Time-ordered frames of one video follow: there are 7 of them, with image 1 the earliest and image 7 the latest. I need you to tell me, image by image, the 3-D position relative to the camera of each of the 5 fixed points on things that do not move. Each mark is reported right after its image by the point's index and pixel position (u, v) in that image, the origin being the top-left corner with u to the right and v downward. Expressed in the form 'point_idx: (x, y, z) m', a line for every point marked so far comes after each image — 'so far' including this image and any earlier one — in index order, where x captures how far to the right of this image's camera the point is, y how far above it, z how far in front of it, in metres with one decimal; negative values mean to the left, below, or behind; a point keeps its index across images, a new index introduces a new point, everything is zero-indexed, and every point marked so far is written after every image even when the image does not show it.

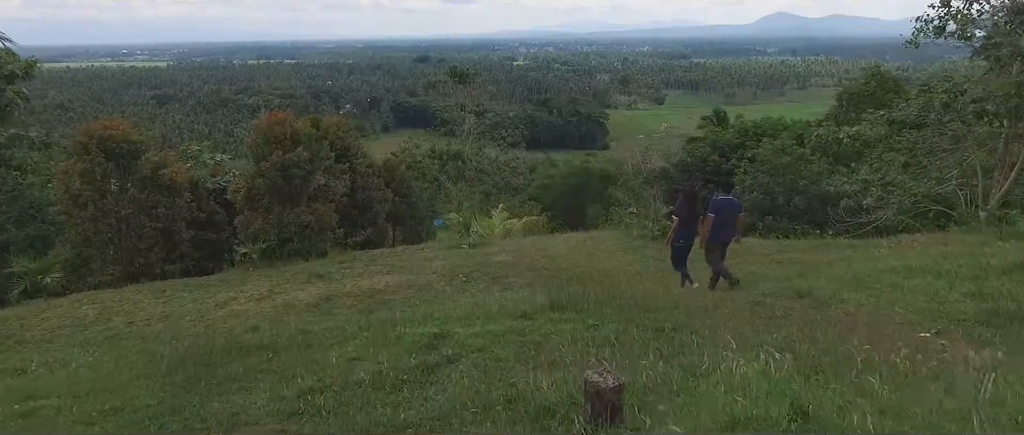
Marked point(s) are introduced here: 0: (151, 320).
0: (-2.4, -0.7, +4.4) m
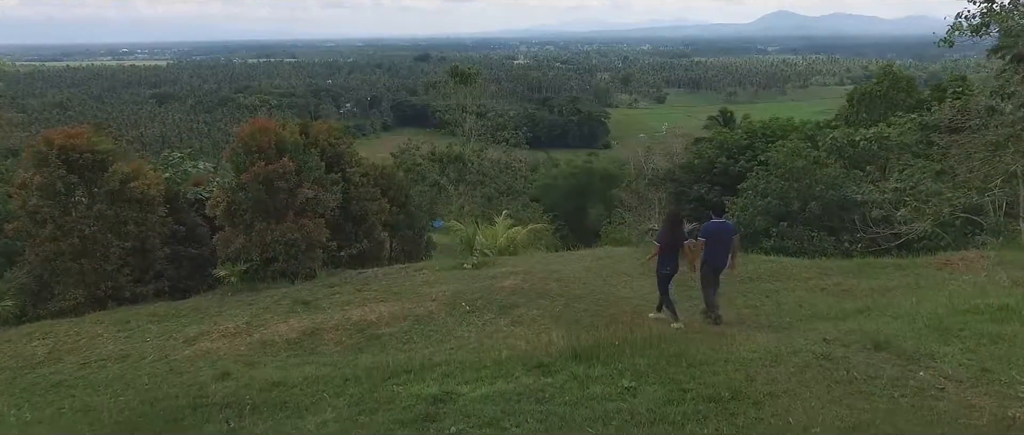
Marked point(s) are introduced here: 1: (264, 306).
0: (-2.3, -0.8, +3.8) m
1: (-1.8, -0.6, +4.7) m
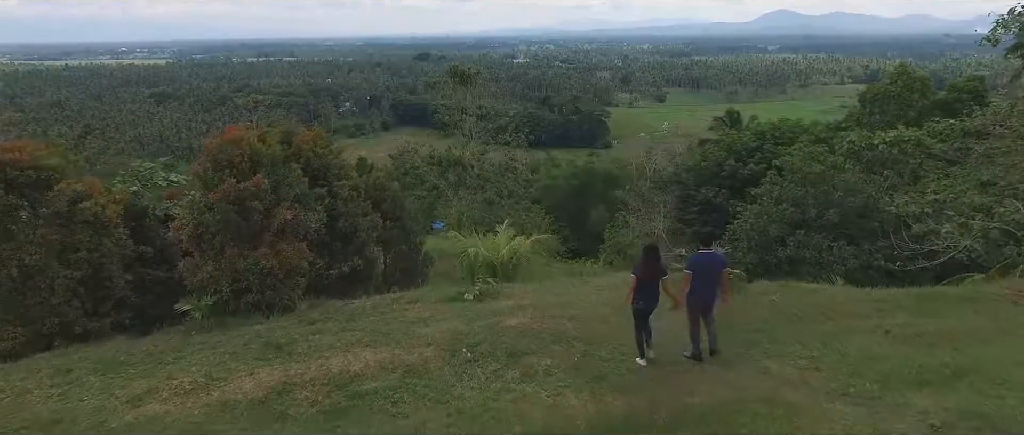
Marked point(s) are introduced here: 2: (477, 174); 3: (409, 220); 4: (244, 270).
0: (-2.3, -1.0, +3.1) m
1: (-1.7, -0.8, +4.0) m
2: (-0.9, +1.2, +17.8) m
3: (-1.3, -0.1, +8.1) m
4: (-1.9, -0.4, +4.7) m
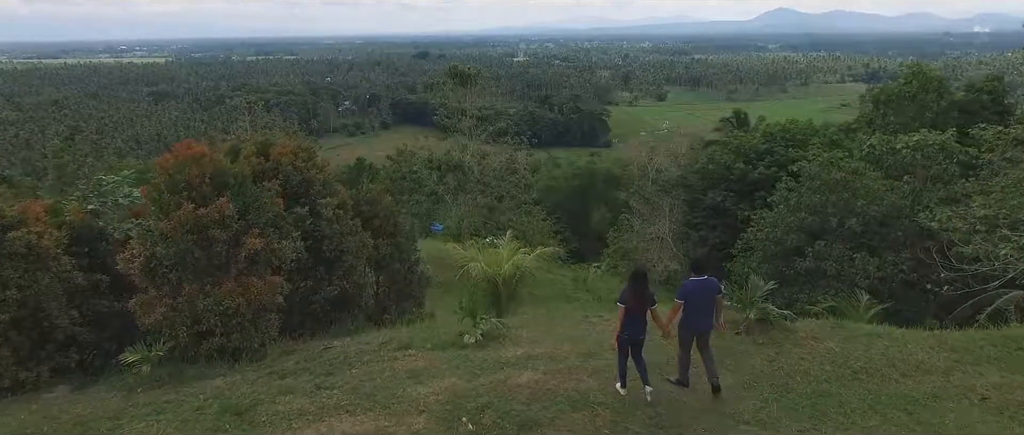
0: (-2.2, -1.2, +2.4) m
1: (-1.7, -1.0, +3.3) m
2: (-0.9, +1.0, +17.1) m
3: (-1.2, -0.2, +7.3) m
4: (-1.9, -0.6, +4.0) m
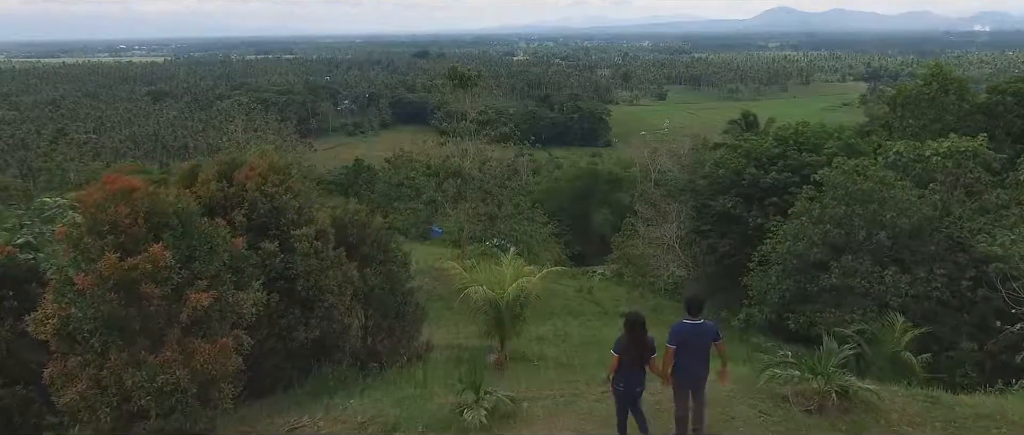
0: (-2.2, -1.5, +1.6) m
1: (-1.6, -1.2, +2.5) m
2: (-0.8, +0.8, +16.3) m
3: (-1.2, -0.5, +6.5) m
4: (-1.8, -0.8, +3.2) m
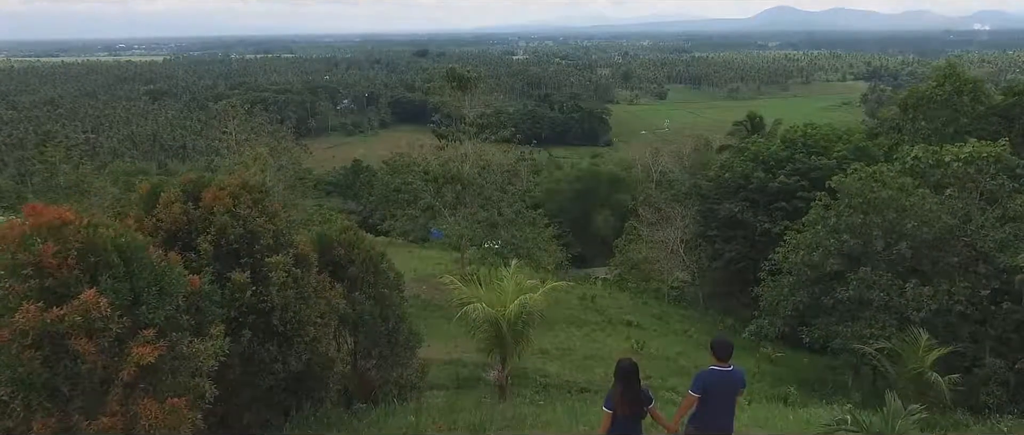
0: (-2.1, -1.6, +1.0) m
1: (-1.6, -1.4, +1.9) m
2: (-0.8, +0.7, +15.7) m
3: (-1.2, -0.6, +6.0) m
4: (-1.8, -1.0, +2.6) m
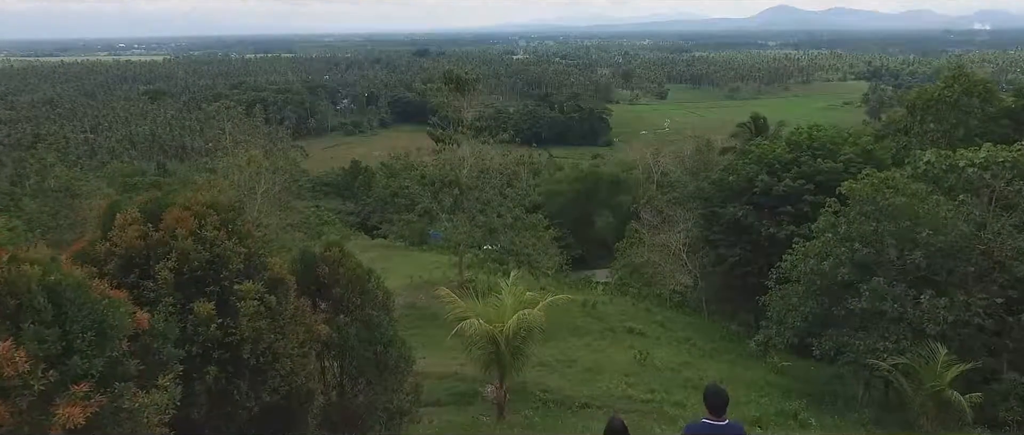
0: (-2.2, -1.7, +0.6) m
1: (-1.6, -1.5, +1.5) m
2: (-0.8, +0.5, +15.3) m
3: (-1.2, -0.8, +5.5) m
4: (-1.8, -1.1, +2.2) m
